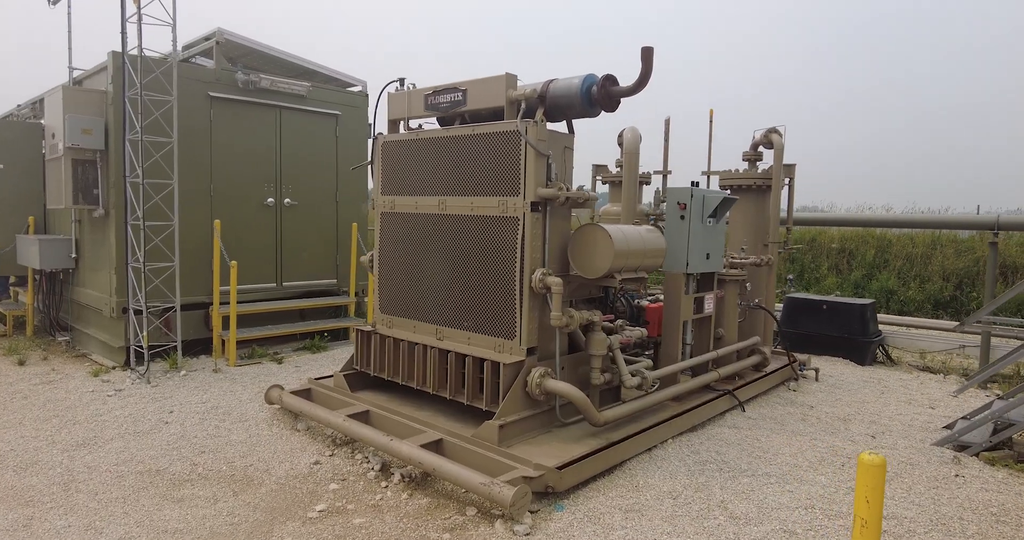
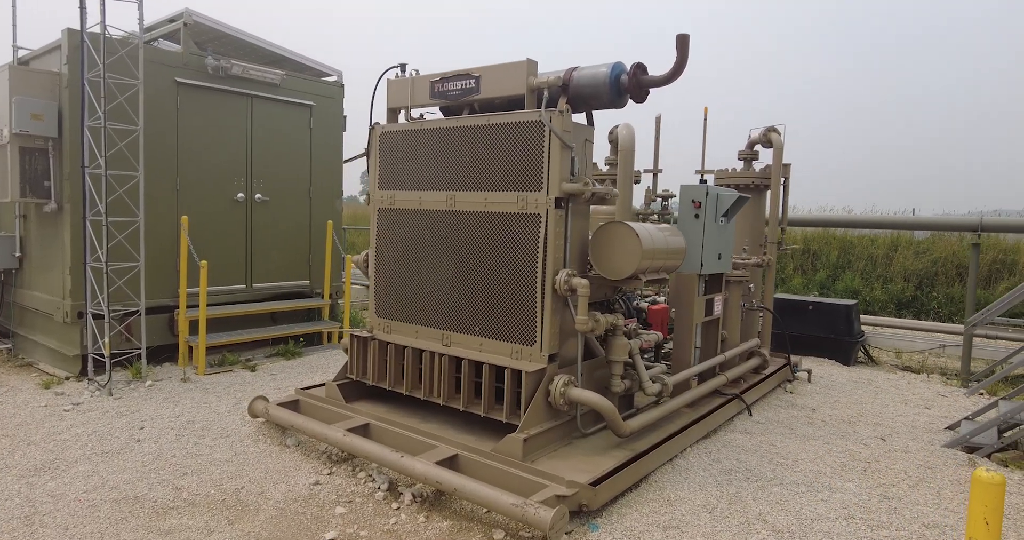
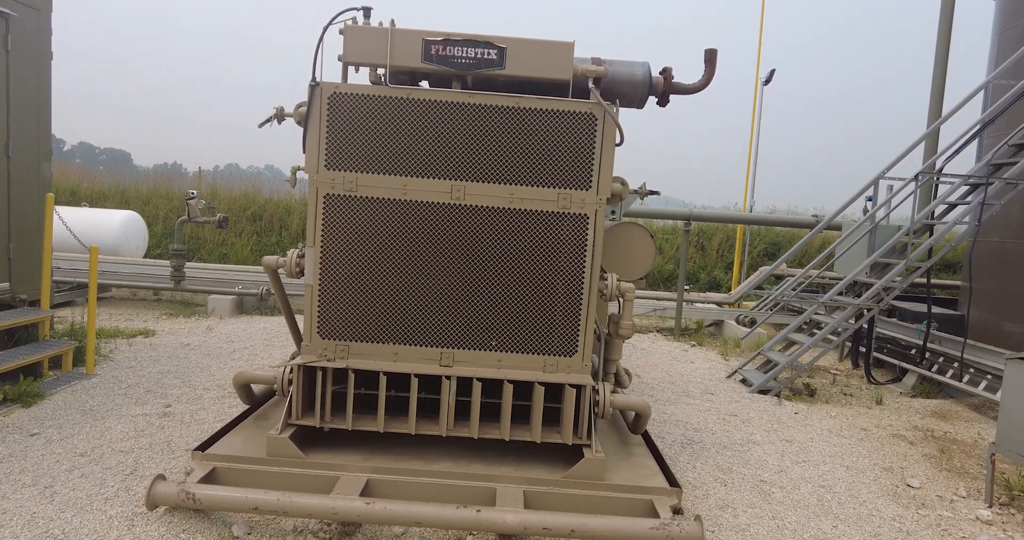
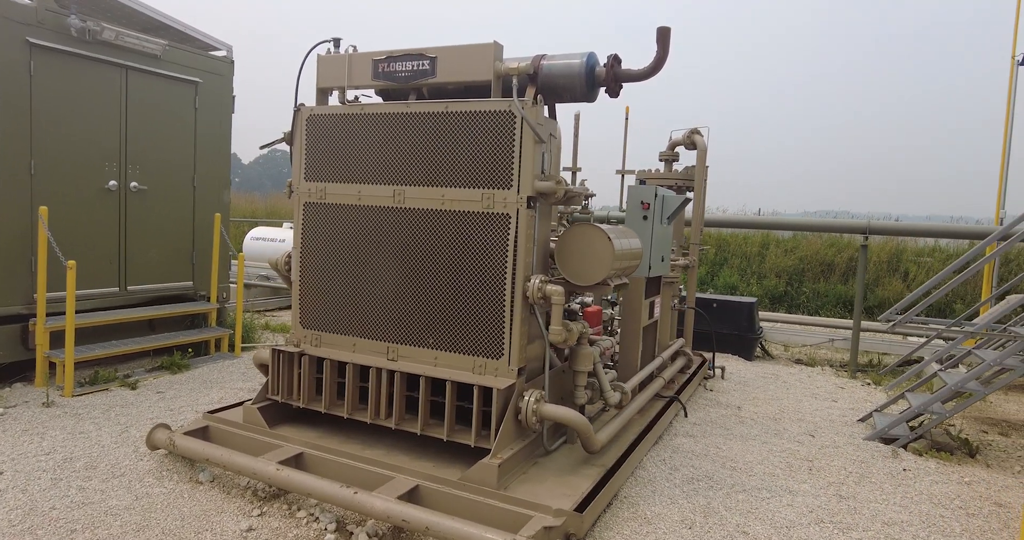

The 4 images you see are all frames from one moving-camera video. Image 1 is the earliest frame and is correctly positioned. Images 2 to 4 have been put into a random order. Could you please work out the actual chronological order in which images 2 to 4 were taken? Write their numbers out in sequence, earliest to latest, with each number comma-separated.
2, 4, 3
